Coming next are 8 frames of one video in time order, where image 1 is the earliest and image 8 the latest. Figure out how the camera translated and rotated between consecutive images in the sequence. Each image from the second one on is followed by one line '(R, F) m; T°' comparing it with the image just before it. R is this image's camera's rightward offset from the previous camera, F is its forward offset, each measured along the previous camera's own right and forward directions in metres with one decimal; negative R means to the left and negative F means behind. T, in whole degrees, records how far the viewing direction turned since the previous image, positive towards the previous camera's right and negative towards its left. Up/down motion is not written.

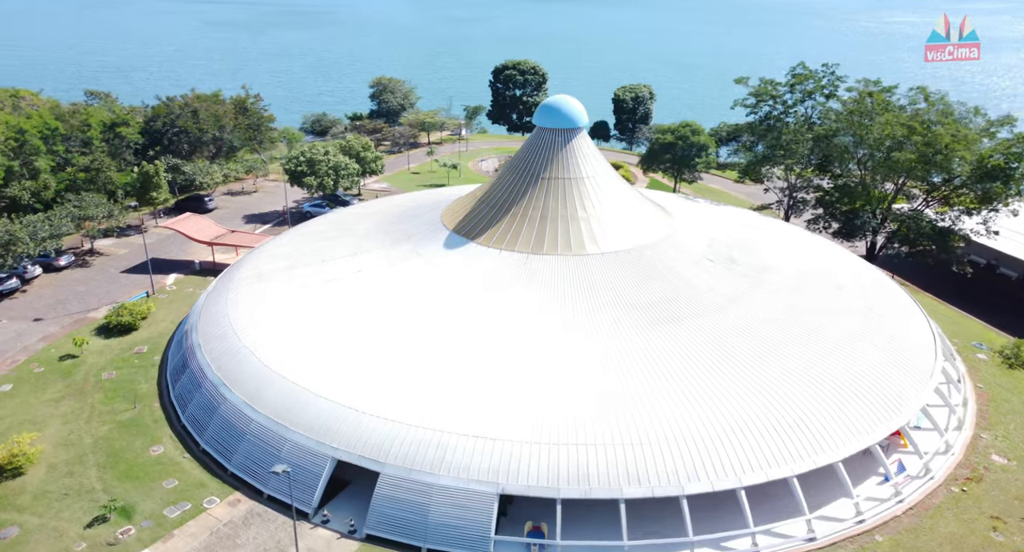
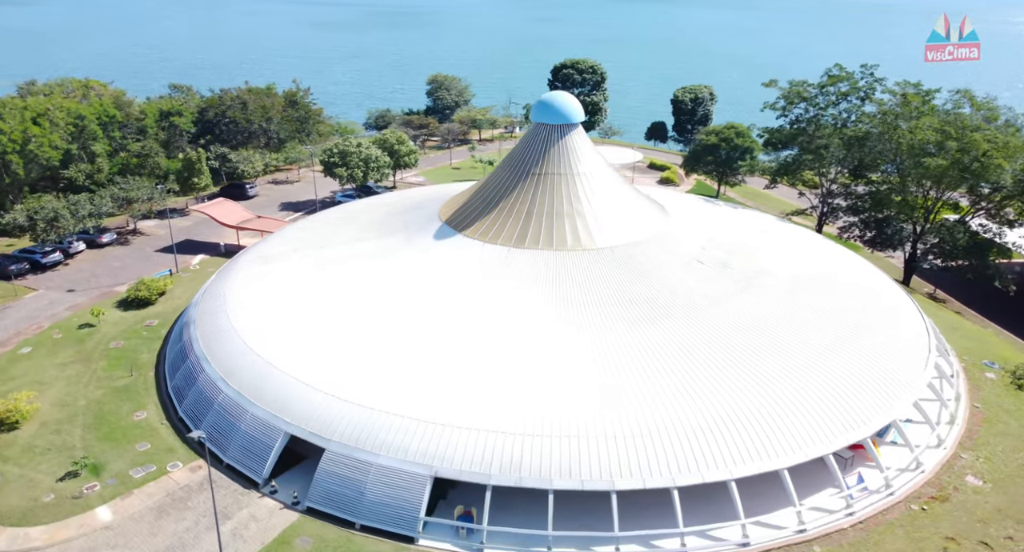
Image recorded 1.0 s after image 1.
(+3.7, +0.1) m; -5°
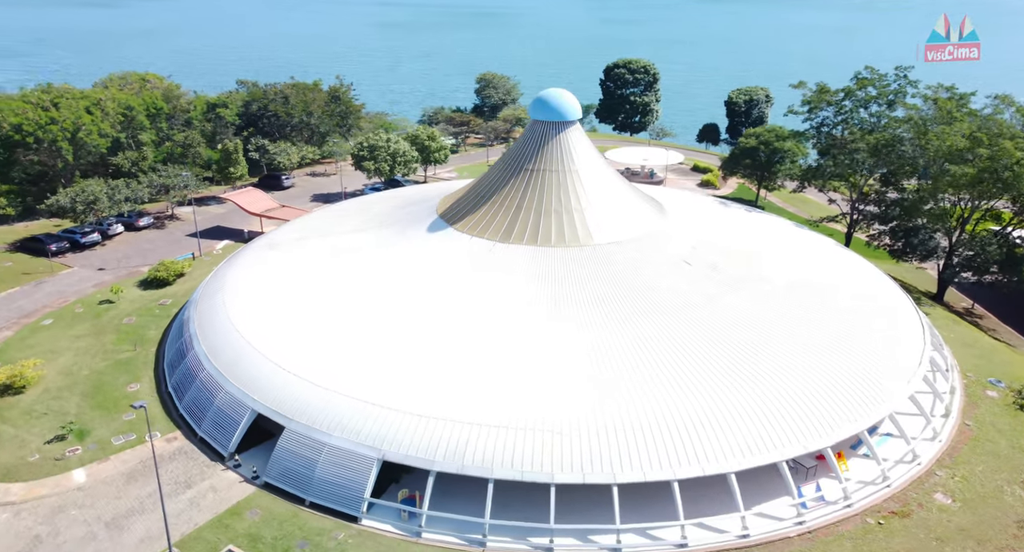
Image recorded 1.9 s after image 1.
(+3.1, 0.0) m; -4°
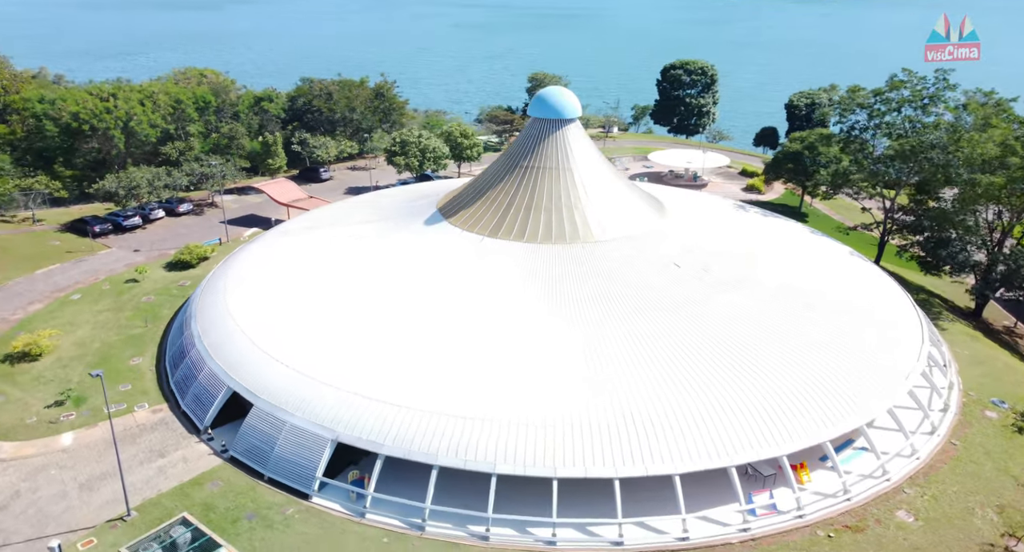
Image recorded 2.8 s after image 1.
(+3.2, 0.0) m; -5°
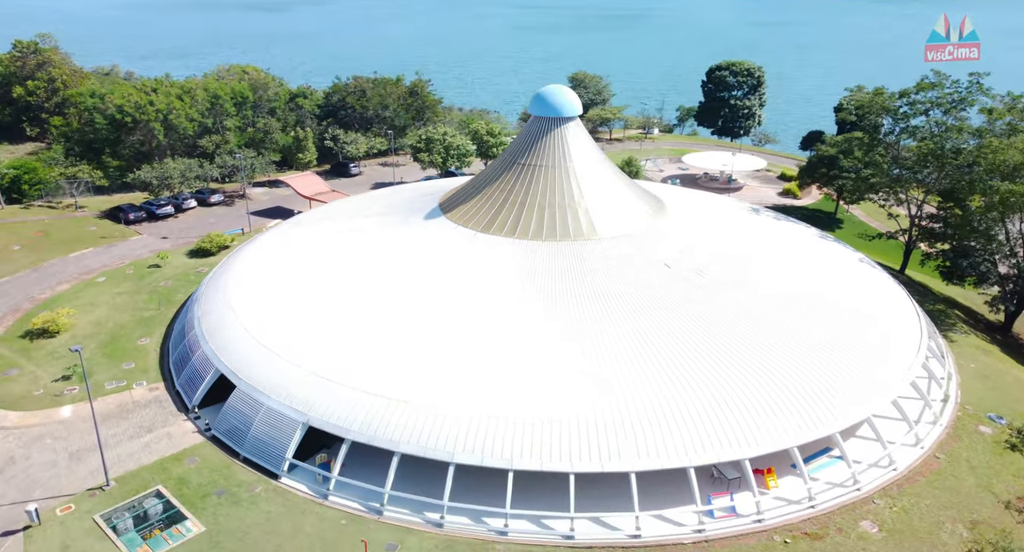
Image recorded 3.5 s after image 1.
(+2.4, -0.1) m; -4°
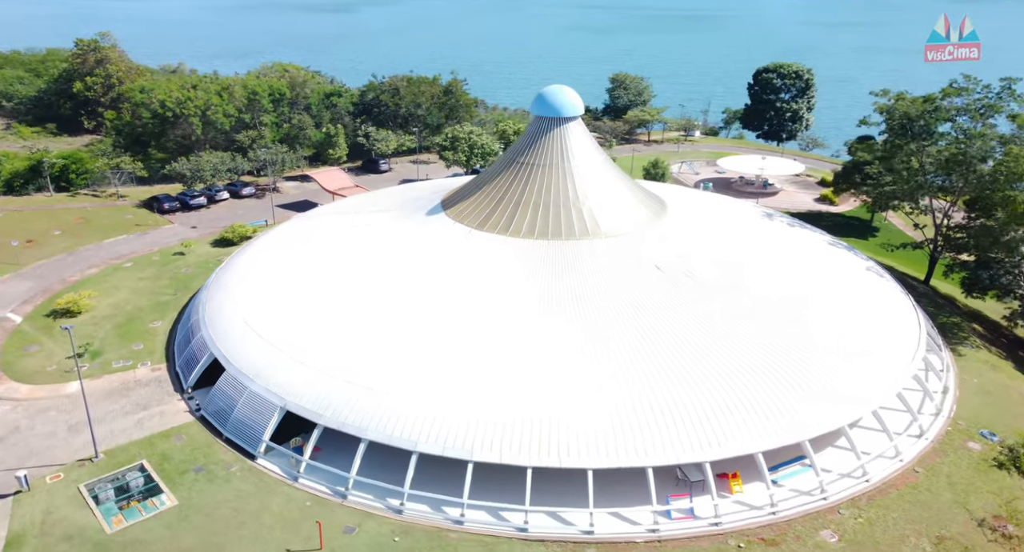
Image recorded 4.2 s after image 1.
(+2.3, -0.2) m; -4°
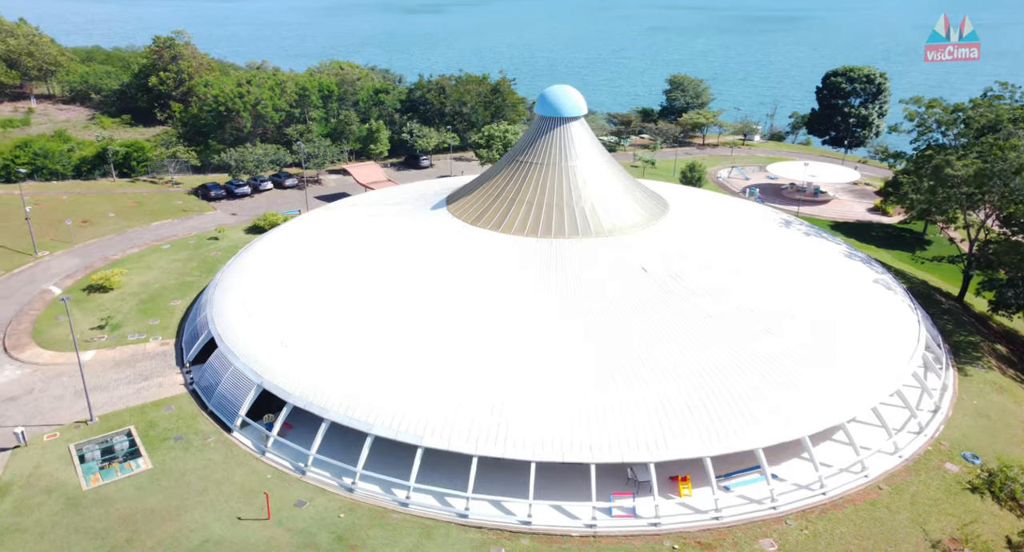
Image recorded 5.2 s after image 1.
(+3.2, -0.4) m; -5°
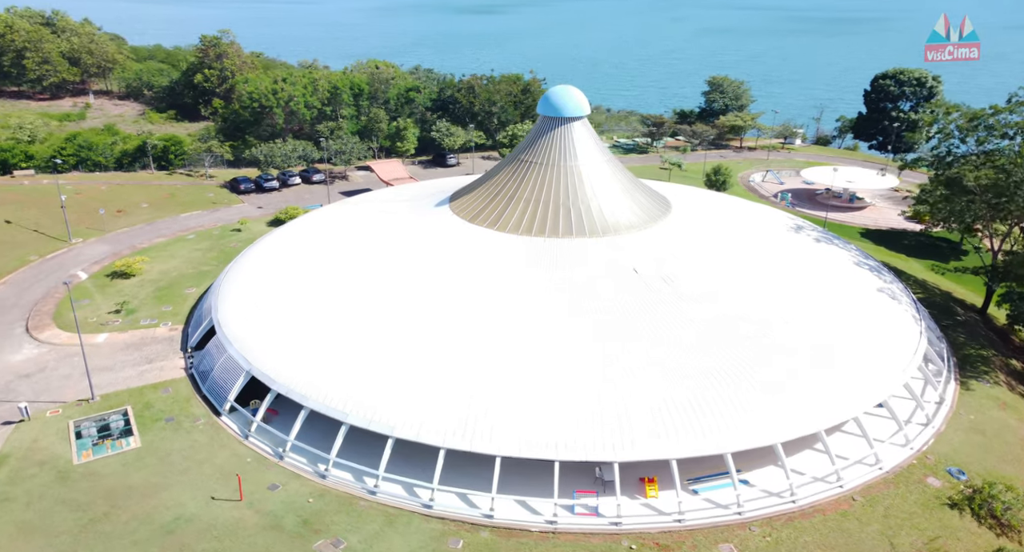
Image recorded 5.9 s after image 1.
(+2.1, -0.2) m; -3°
